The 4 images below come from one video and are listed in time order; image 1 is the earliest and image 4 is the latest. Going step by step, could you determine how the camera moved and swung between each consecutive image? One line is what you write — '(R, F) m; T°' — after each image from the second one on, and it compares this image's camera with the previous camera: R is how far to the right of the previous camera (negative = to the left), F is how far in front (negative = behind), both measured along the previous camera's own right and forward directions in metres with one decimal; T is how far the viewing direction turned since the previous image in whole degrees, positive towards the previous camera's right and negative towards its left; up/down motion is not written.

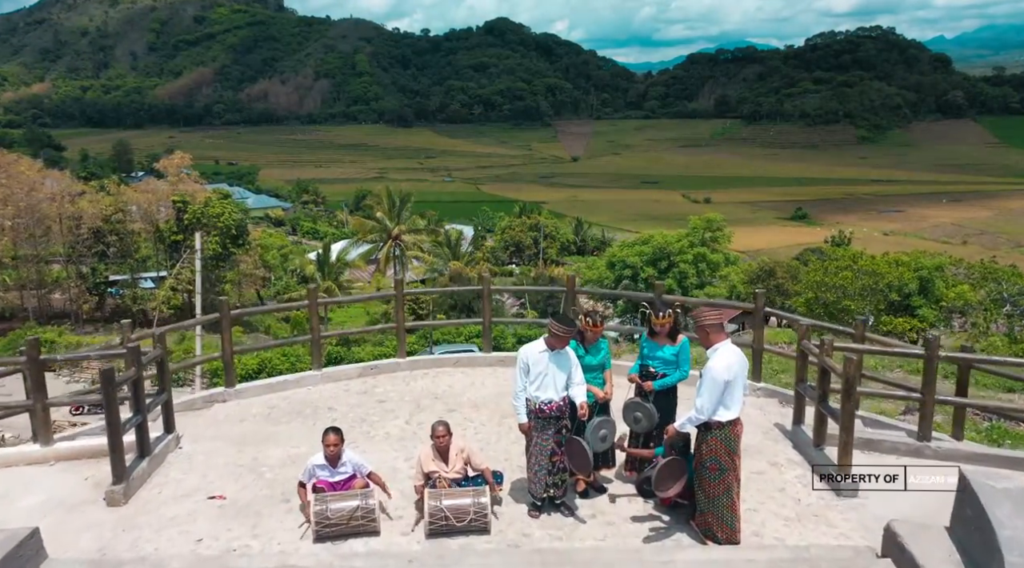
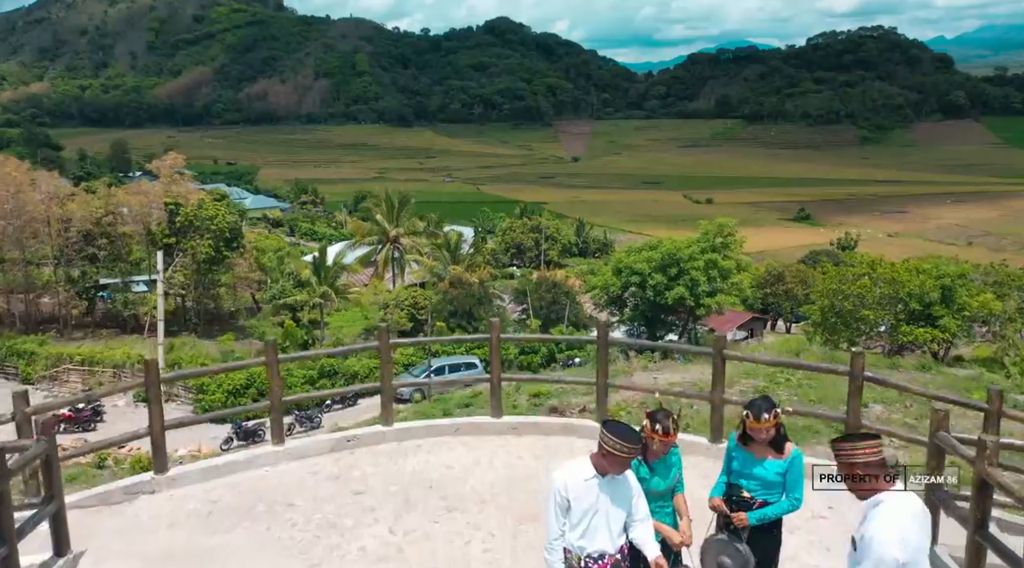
(-0.1, +1.0) m; 0°
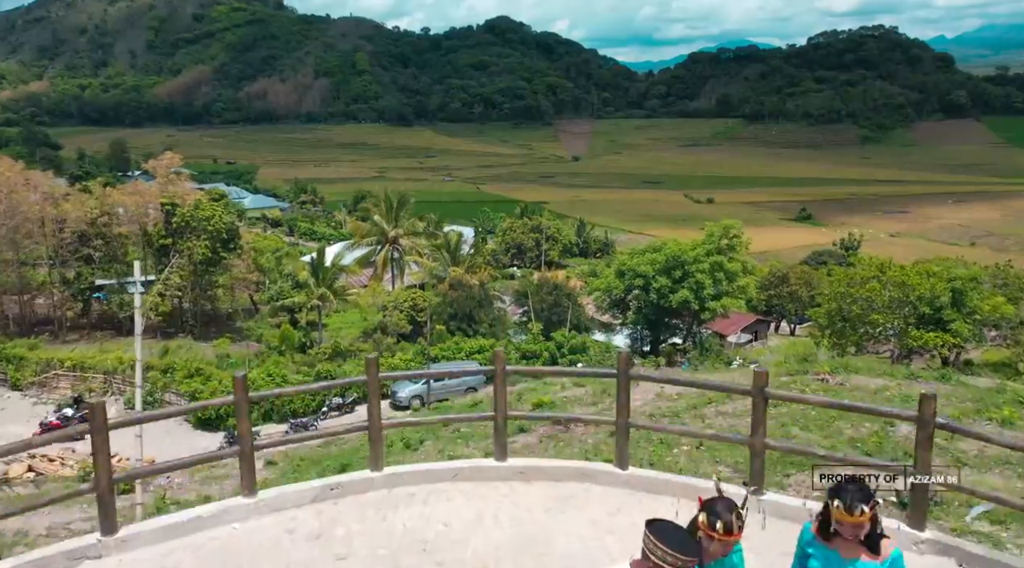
(0.0, +0.5) m; 0°
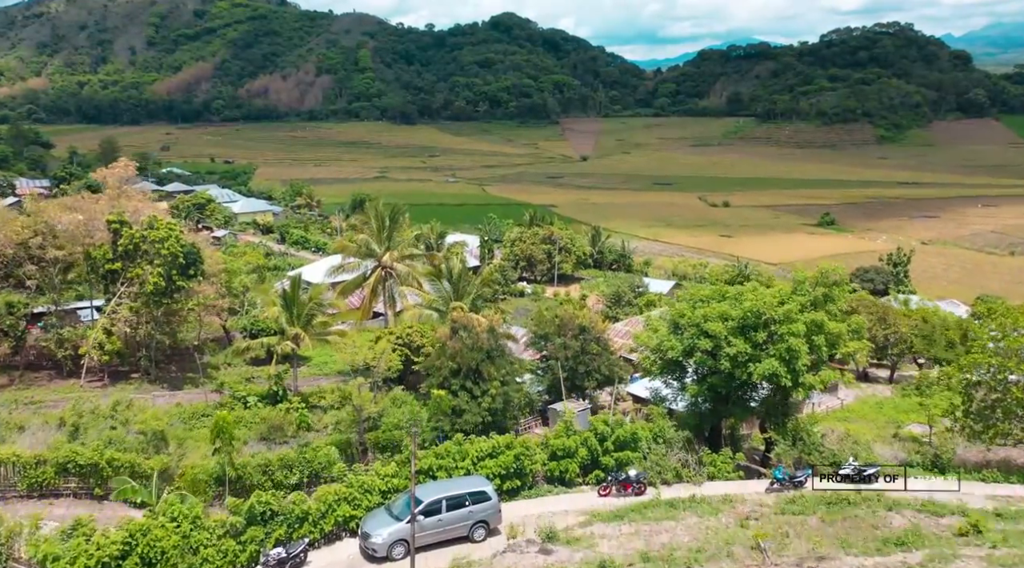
(-0.4, +5.8) m; 0°
